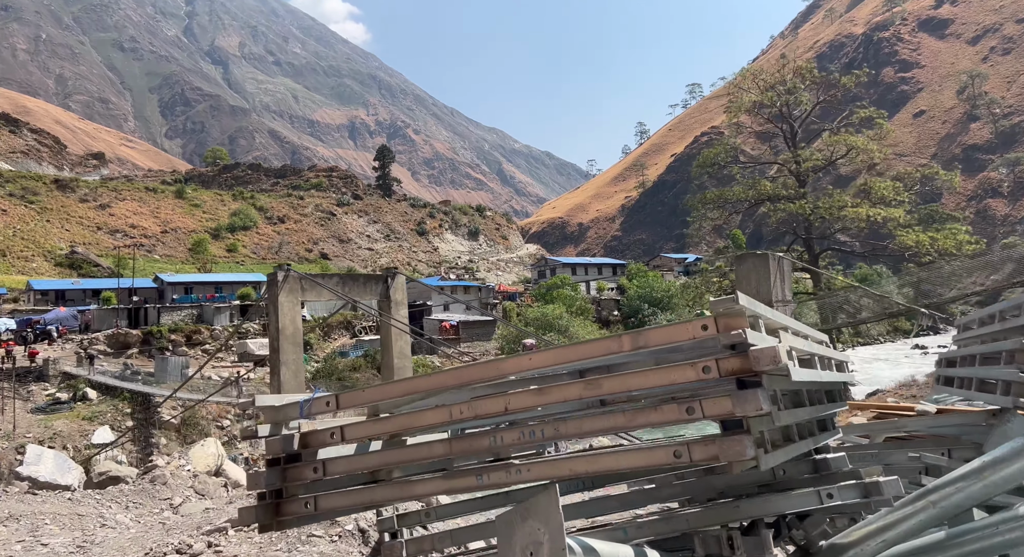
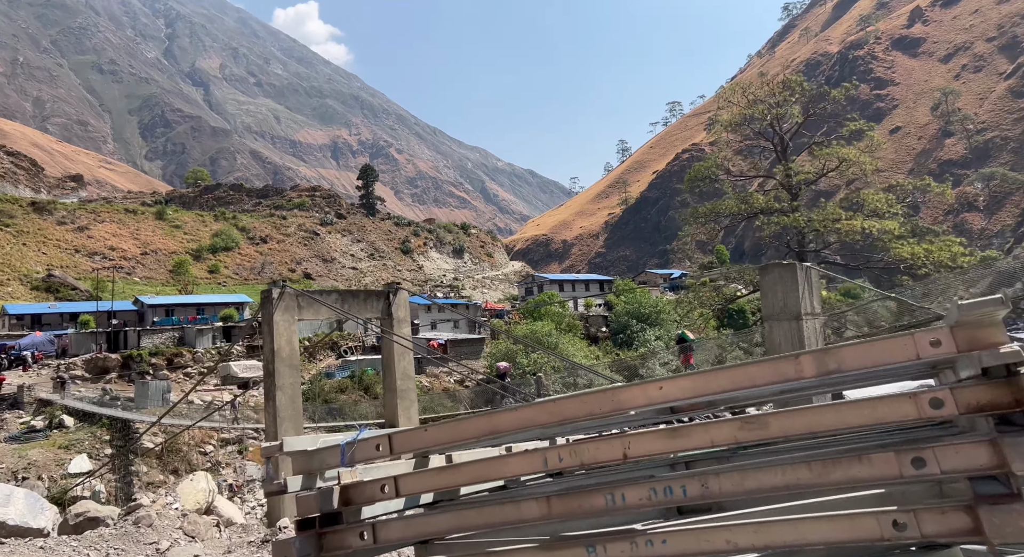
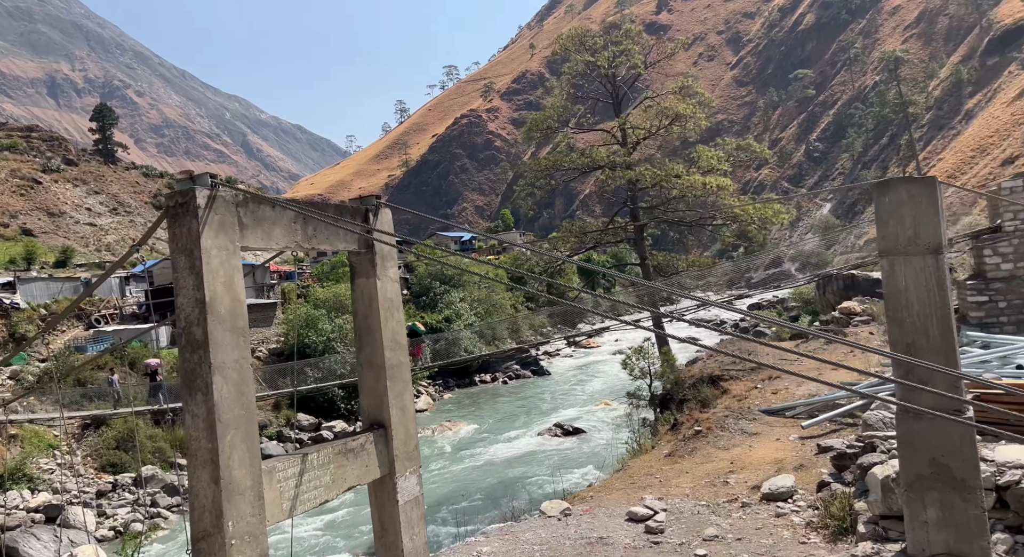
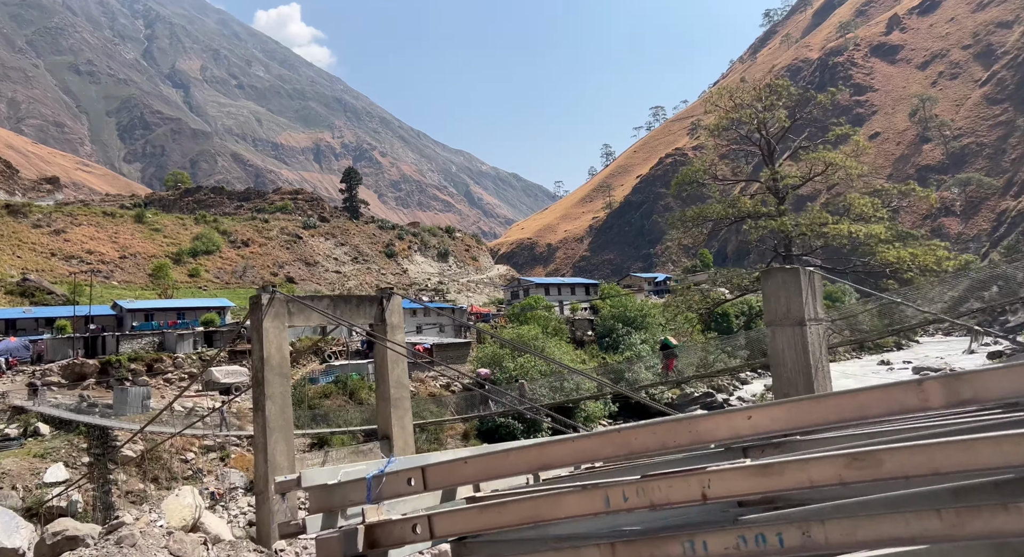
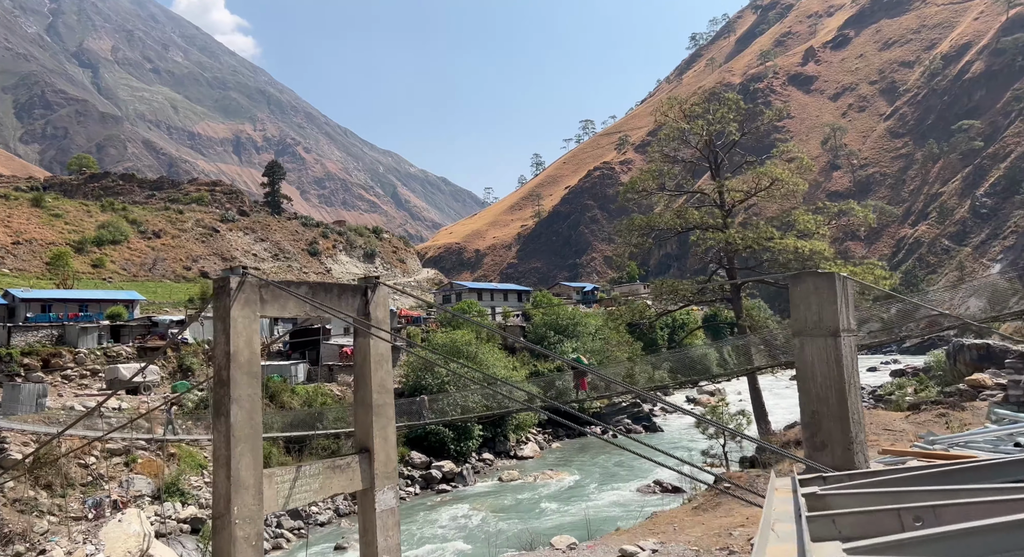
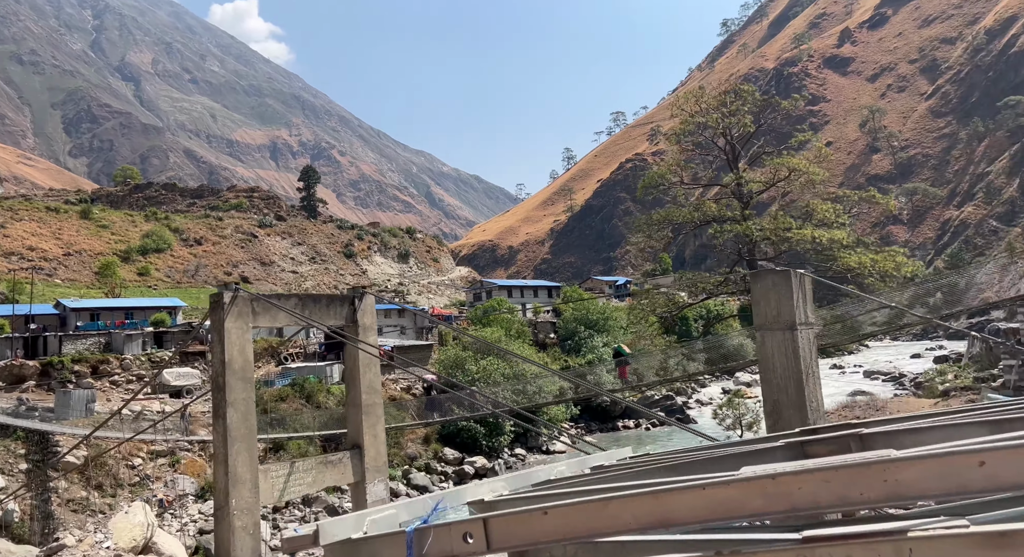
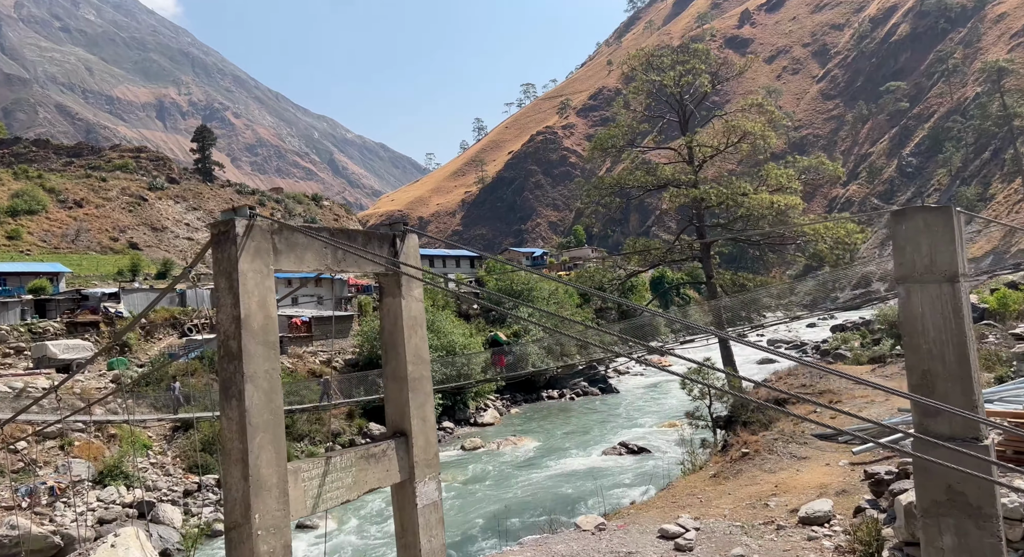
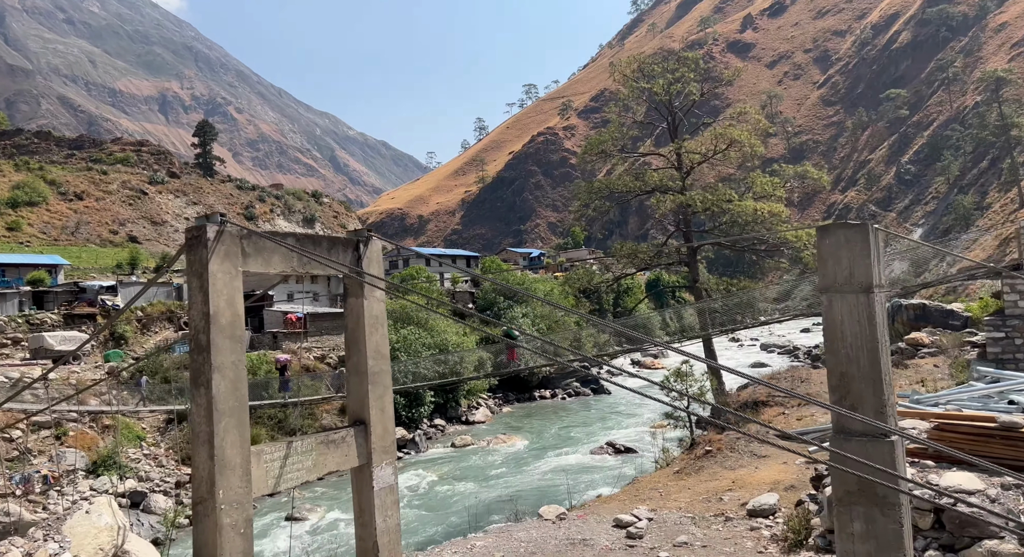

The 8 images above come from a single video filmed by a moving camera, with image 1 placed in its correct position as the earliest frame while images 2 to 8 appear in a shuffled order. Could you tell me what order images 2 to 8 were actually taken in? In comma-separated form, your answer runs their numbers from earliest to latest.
2, 4, 6, 5, 8, 7, 3
